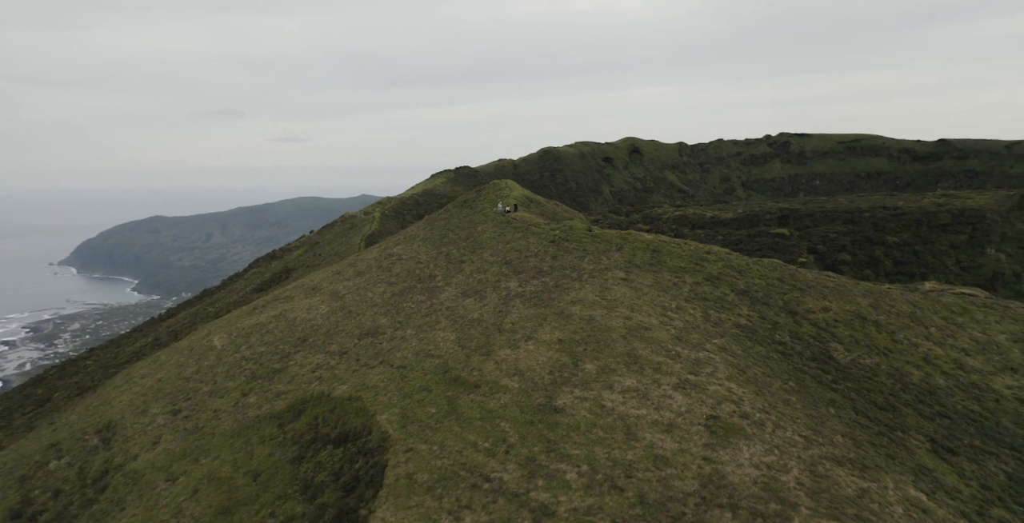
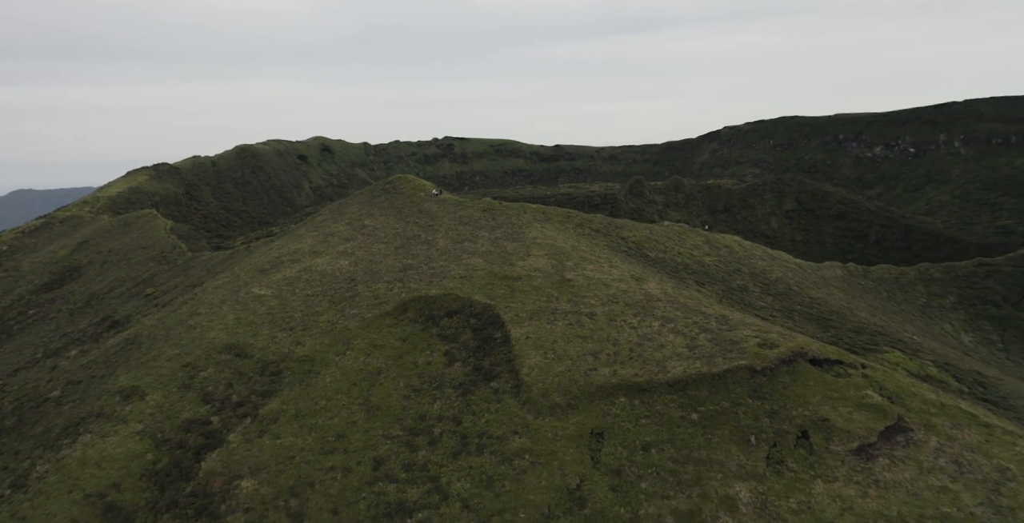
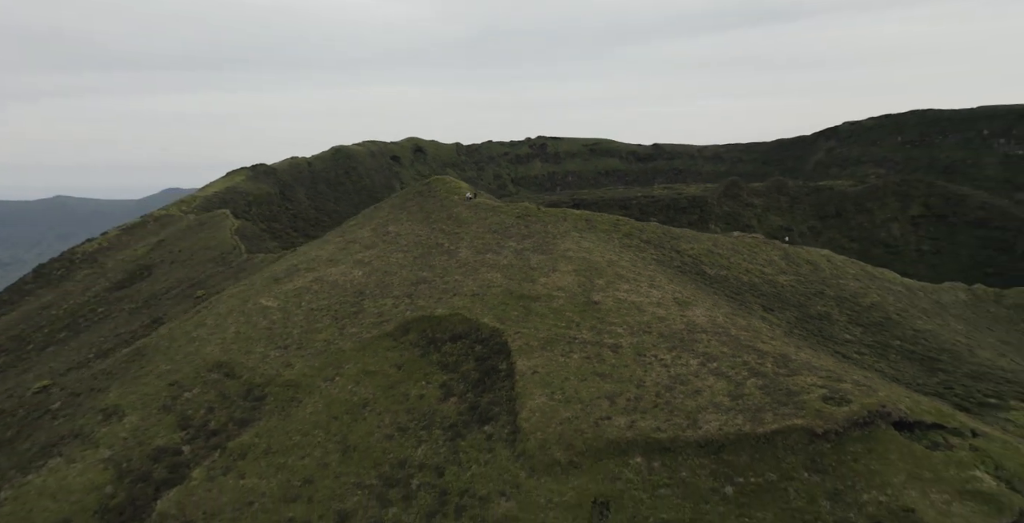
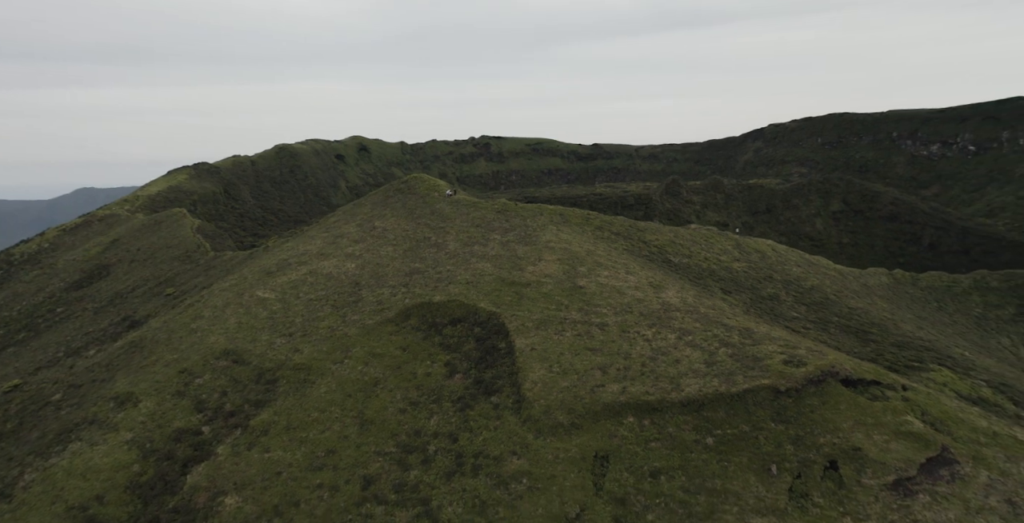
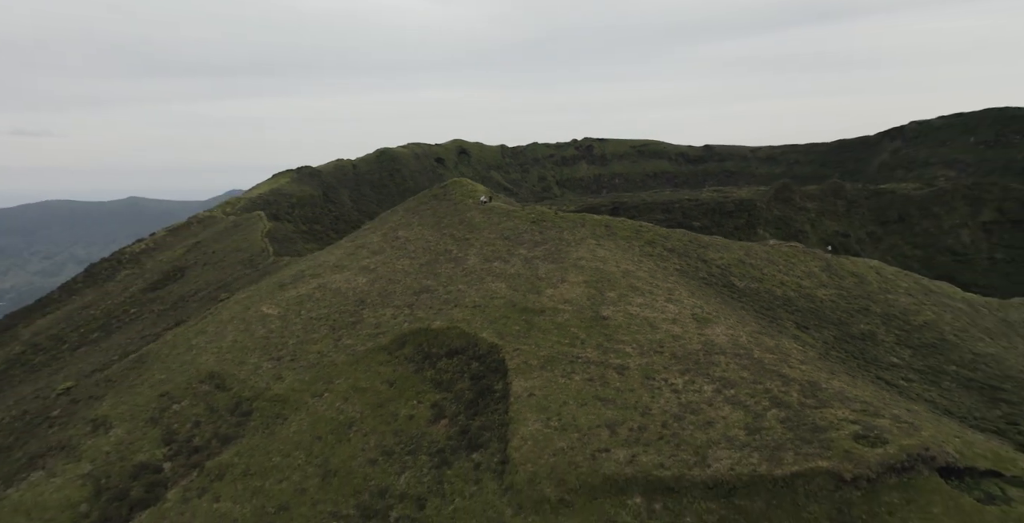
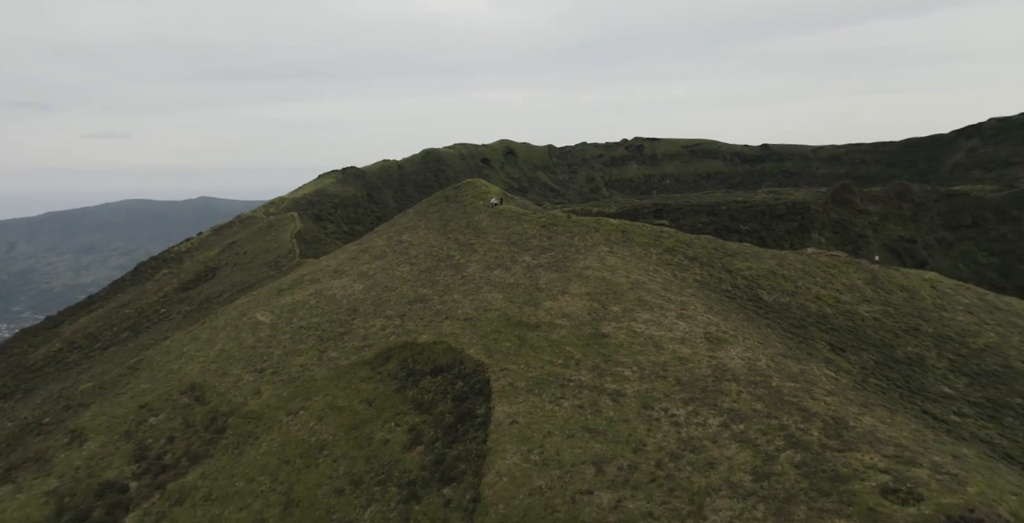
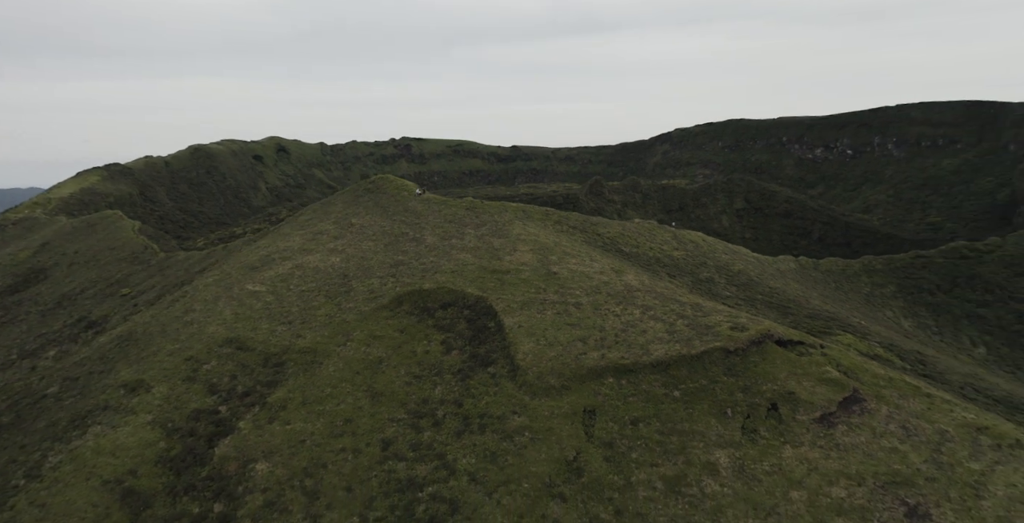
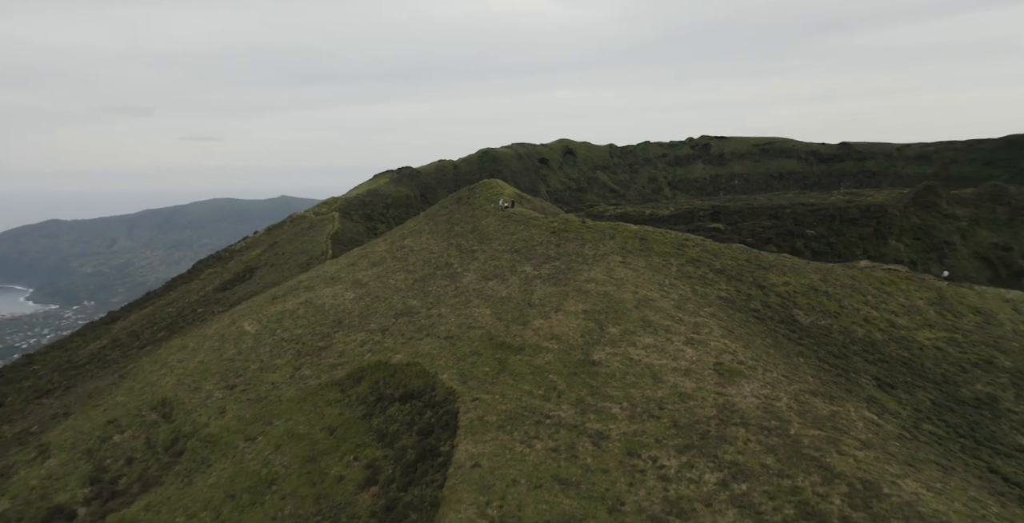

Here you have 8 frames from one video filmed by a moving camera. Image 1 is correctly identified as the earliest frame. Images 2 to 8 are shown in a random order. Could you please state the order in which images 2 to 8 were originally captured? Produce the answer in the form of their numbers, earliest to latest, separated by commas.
8, 6, 5, 3, 4, 2, 7
